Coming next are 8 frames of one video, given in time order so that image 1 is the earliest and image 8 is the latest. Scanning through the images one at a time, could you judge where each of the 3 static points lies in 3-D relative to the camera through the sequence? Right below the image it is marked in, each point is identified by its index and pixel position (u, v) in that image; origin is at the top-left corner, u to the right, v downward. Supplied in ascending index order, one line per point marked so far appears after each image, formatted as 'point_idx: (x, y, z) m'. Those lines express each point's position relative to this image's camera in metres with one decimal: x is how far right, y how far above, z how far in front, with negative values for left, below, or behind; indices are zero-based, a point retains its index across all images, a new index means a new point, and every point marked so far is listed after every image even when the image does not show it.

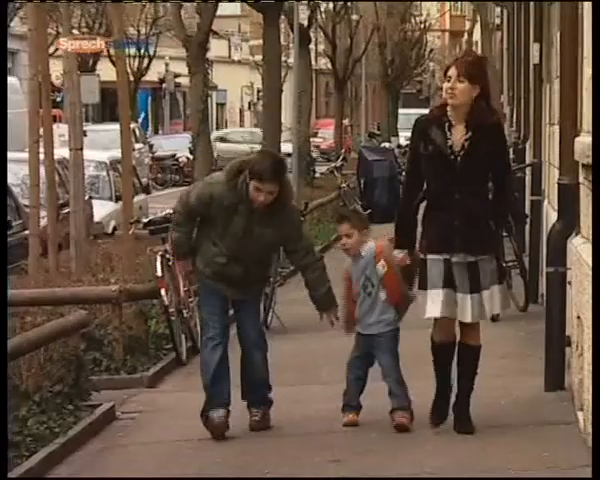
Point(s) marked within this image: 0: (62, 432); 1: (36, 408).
0: (-1.2, -1.0, +6.5) m
1: (-1.3, -0.9, +6.7) m
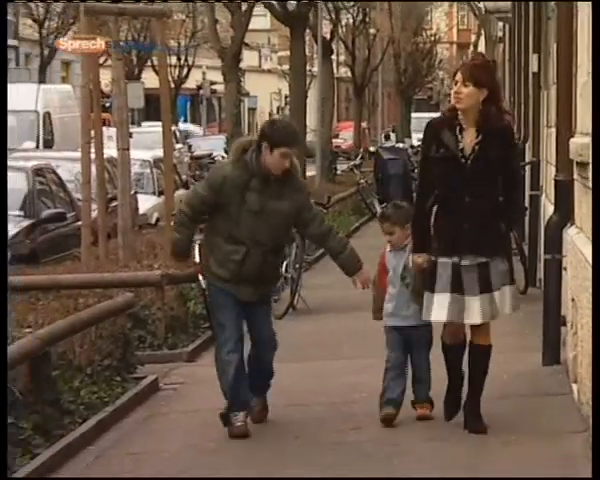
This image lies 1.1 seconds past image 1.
0: (-1.0, -0.9, +7.3) m
1: (-1.2, -0.8, +7.5) m
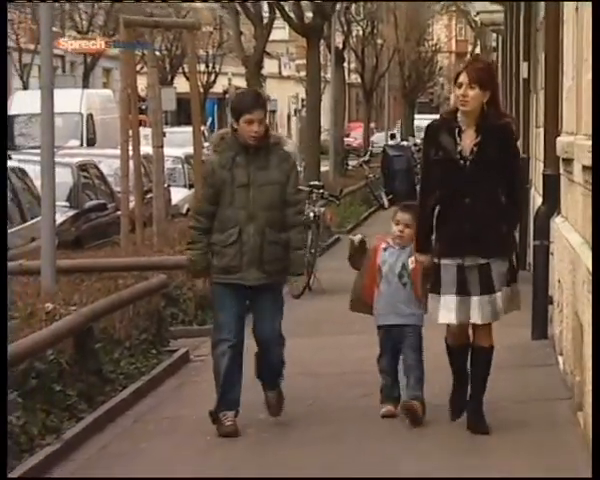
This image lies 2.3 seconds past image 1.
0: (-1.0, -0.8, +8.2) m
1: (-1.1, -0.7, +8.4) m
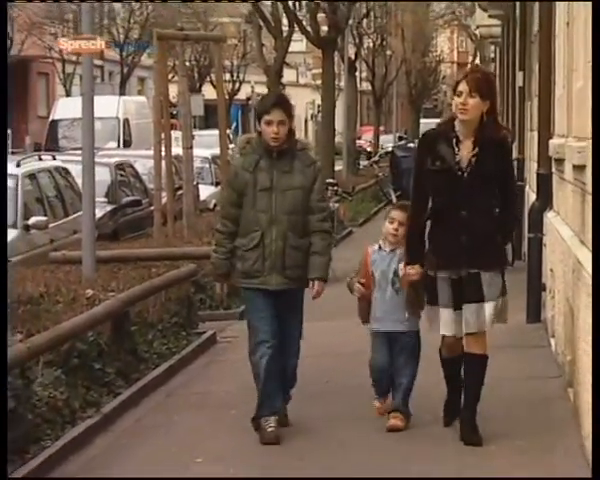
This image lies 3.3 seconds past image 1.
0: (-0.8, -0.8, +9.1) m
1: (-1.0, -0.7, +9.3) m
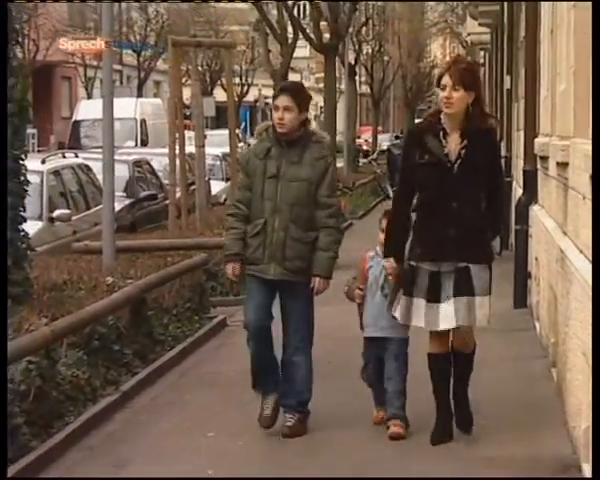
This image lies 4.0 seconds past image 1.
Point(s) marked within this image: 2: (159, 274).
0: (-0.8, -0.7, +9.8) m
1: (-1.0, -0.6, +10.0) m
2: (-1.0, -0.2, +9.5) m
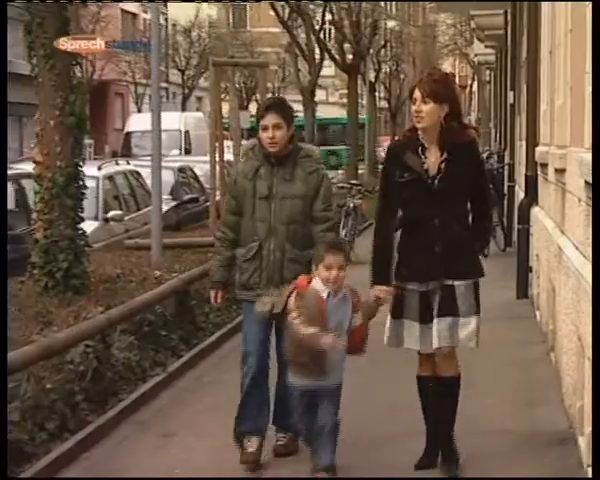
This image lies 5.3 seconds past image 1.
0: (-0.6, -0.7, +11.0) m
1: (-0.7, -0.6, +11.2) m
2: (-0.8, -0.2, +10.7) m
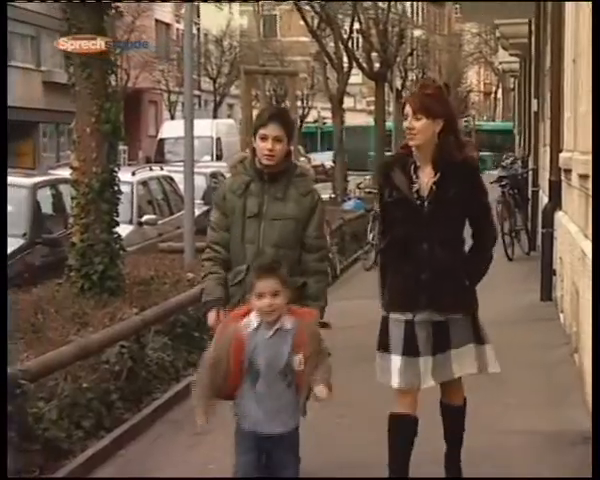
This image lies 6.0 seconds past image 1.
0: (-0.3, -0.7, +11.3) m
1: (-0.5, -0.6, +11.5) m
2: (-0.5, -0.2, +11.0) m
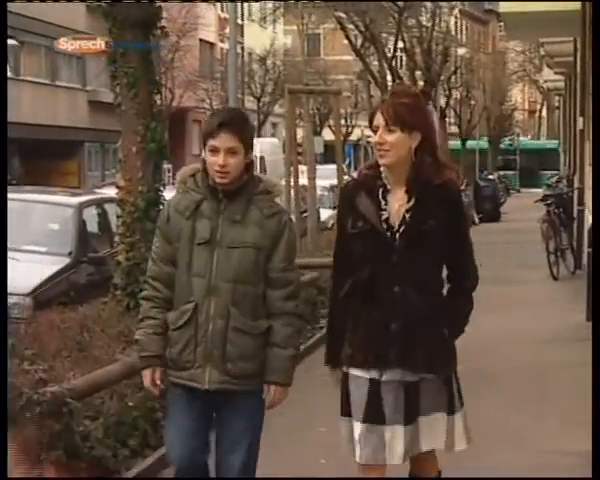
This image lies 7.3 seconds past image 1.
0: (0.0, -0.9, +11.3) m
1: (-0.1, -0.8, +11.5) m
2: (-0.2, -0.4, +11.1) m
